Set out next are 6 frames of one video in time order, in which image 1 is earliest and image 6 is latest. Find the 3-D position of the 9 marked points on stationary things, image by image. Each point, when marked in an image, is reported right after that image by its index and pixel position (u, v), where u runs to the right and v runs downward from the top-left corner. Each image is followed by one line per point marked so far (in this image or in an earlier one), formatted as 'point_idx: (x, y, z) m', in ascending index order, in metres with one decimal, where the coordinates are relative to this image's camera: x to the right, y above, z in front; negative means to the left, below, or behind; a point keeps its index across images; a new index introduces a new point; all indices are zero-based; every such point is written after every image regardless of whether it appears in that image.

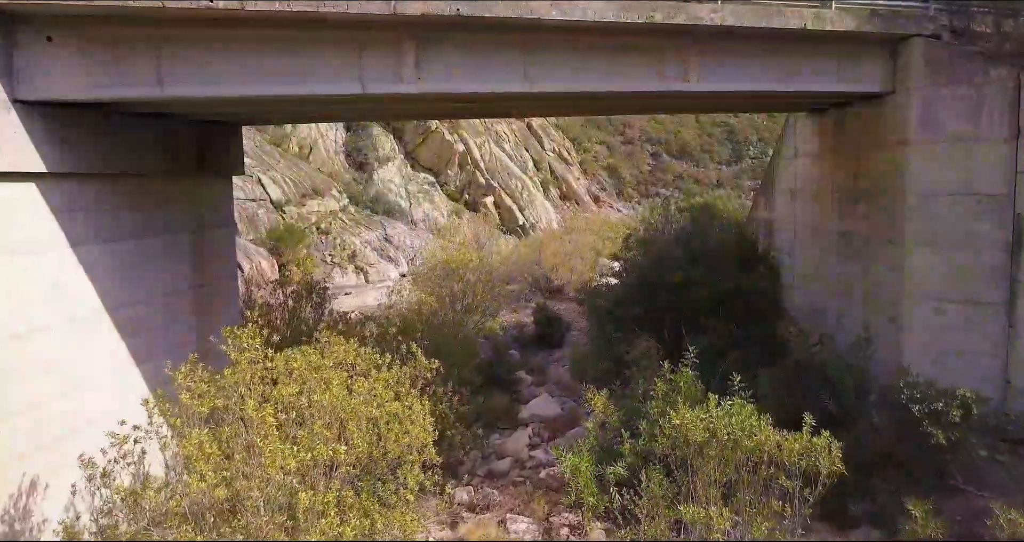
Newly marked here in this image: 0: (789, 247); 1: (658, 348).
0: (+4.7, +0.4, +13.0) m
1: (+2.0, -1.0, +10.3) m
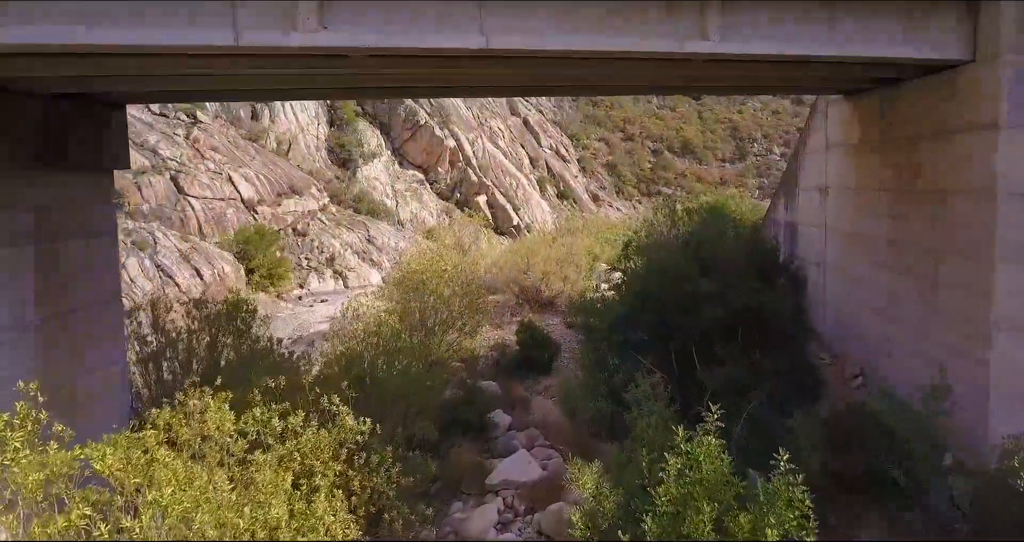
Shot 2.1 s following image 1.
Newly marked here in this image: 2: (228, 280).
0: (+4.4, +0.2, +11.1) m
1: (+1.7, -1.2, +8.4) m
2: (-7.2, -0.2, +19.1) m
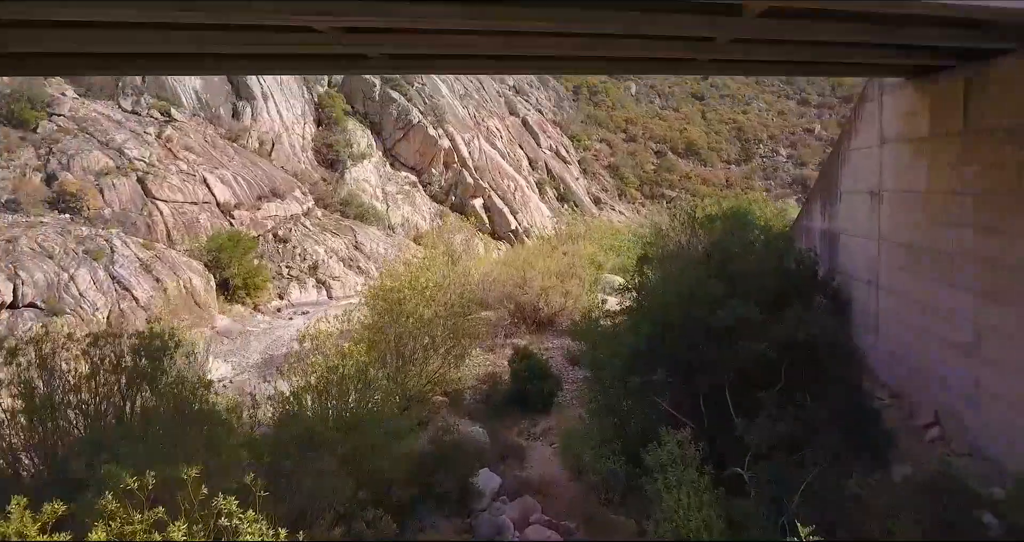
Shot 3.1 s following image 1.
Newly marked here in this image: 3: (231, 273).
0: (+4.3, 0.0, +9.4) m
1: (+1.6, -1.5, +6.7) m
2: (-7.3, -0.5, +17.4) m
3: (-7.3, 0.0, +19.8) m
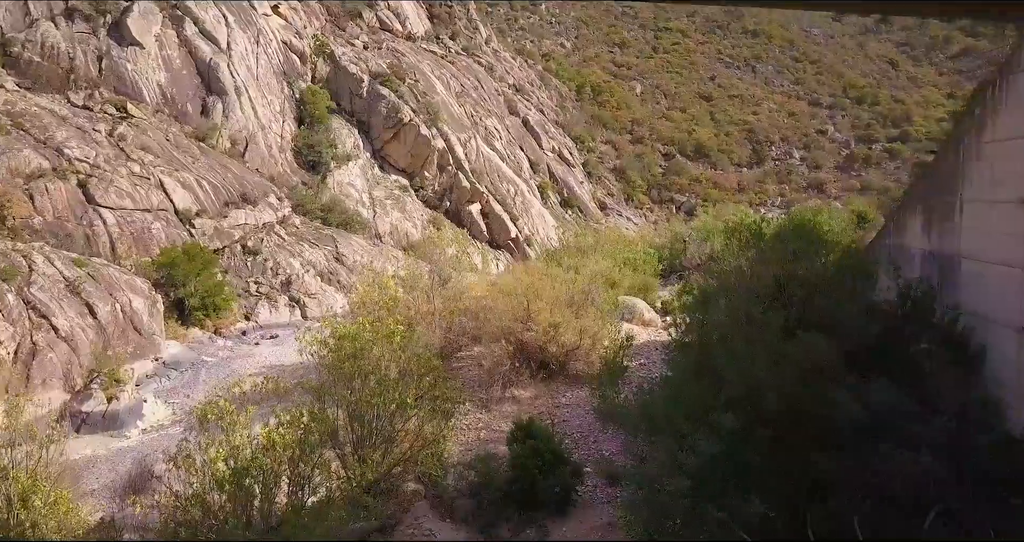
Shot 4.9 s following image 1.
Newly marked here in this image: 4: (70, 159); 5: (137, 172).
0: (+4.3, -0.4, +6.6) m
1: (+1.6, -1.8, +3.9) m
2: (-7.3, -0.9, +14.6) m
3: (-7.3, -0.5, +17.0) m
4: (-10.3, +2.6, +17.8) m
5: (-9.4, +2.5, +19.1) m
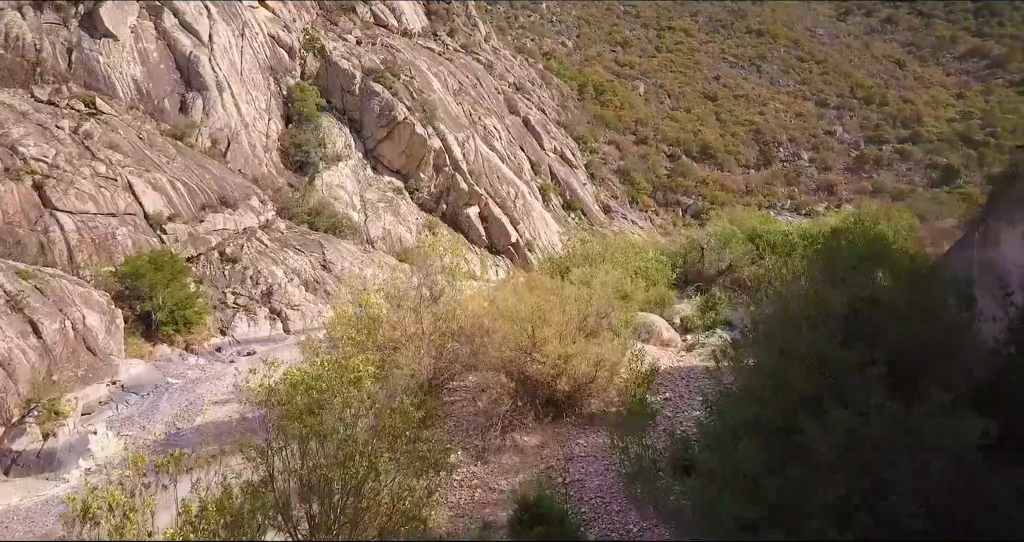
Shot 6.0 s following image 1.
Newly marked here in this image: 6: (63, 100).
0: (+4.4, -0.6, +5.0) m
1: (+1.6, -2.0, +2.3) m
2: (-7.3, -1.1, +13.0) m
3: (-7.3, -0.7, +15.4) m
4: (-10.3, +2.4, +16.2) m
5: (-9.4, +2.2, +17.5) m
6: (-11.7, +4.5, +19.9) m
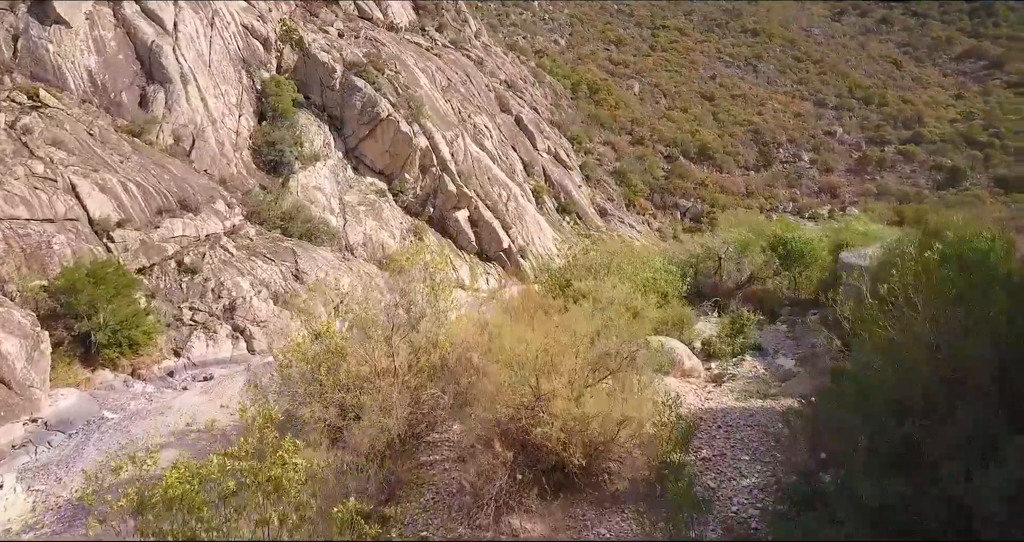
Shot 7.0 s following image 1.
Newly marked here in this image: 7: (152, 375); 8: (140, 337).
0: (+4.4, -0.8, +3.1) m
1: (+1.7, -2.2, +0.3) m
2: (-7.4, -1.3, +10.9) m
3: (-7.4, -0.9, +13.4) m
4: (-10.4, +2.1, +14.1) m
5: (-9.5, +2.0, +15.4) m
6: (-11.9, +4.2, +17.8) m
7: (-6.6, -1.9, +14.1) m
8: (-6.9, -1.2, +14.2) m
